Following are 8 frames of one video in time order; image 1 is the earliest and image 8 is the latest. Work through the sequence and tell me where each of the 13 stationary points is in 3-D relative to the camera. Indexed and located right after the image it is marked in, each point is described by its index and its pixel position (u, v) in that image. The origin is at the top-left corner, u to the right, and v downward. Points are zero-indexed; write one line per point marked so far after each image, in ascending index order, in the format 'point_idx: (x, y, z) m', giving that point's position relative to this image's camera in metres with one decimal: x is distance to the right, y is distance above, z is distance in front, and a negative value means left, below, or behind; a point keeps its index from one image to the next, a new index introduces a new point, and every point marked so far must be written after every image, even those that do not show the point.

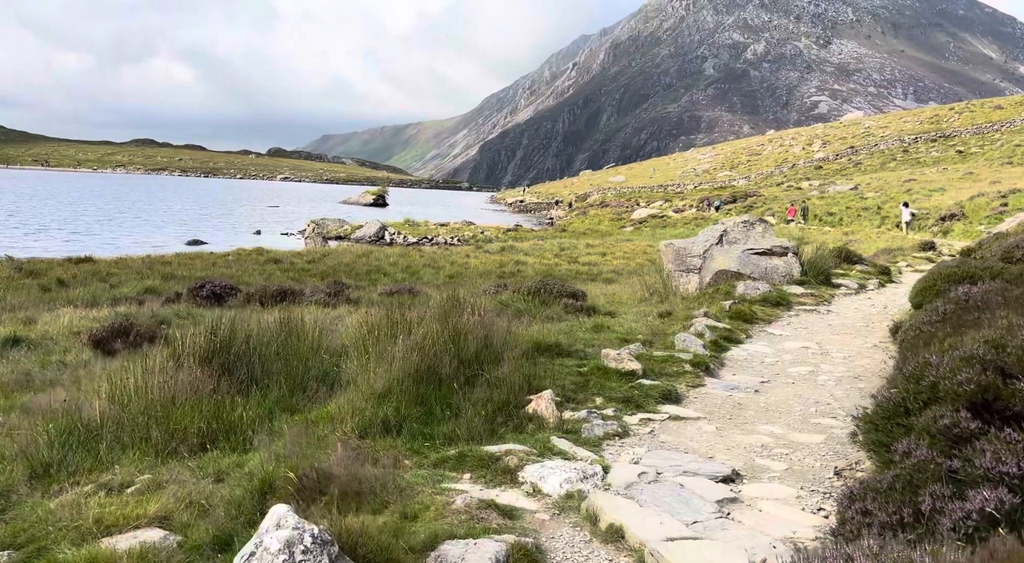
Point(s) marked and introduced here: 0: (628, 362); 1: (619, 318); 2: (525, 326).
0: (+1.5, -1.1, +10.9) m
1: (+2.3, -0.8, +17.0) m
2: (+0.2, -0.7, +13.4) m
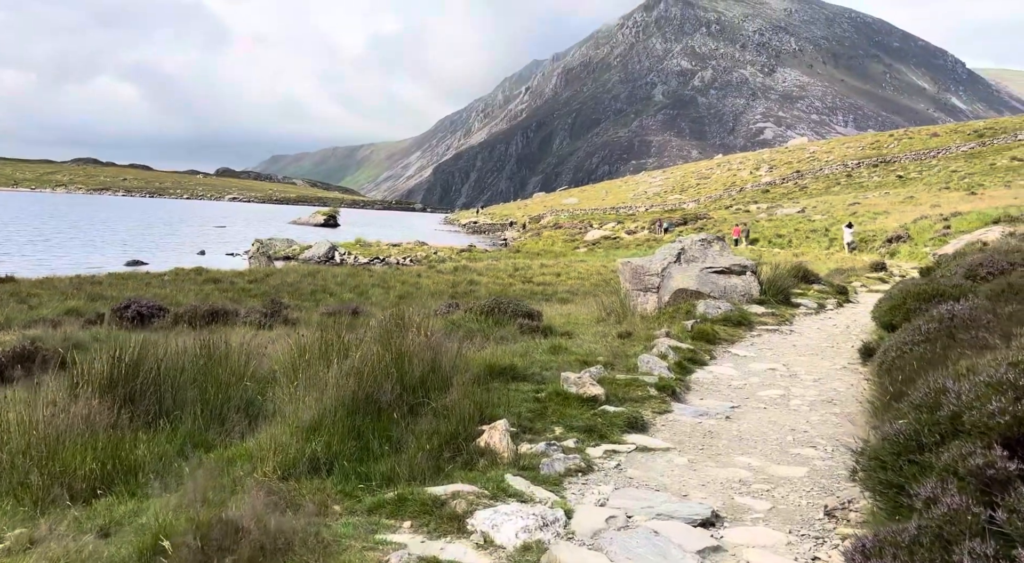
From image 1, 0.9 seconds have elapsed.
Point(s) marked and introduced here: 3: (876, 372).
0: (+0.9, -1.3, +9.9) m
1: (+1.3, -1.1, +16.1) m
2: (-0.5, -1.0, +12.4) m
3: (+4.8, -1.2, +10.8) m
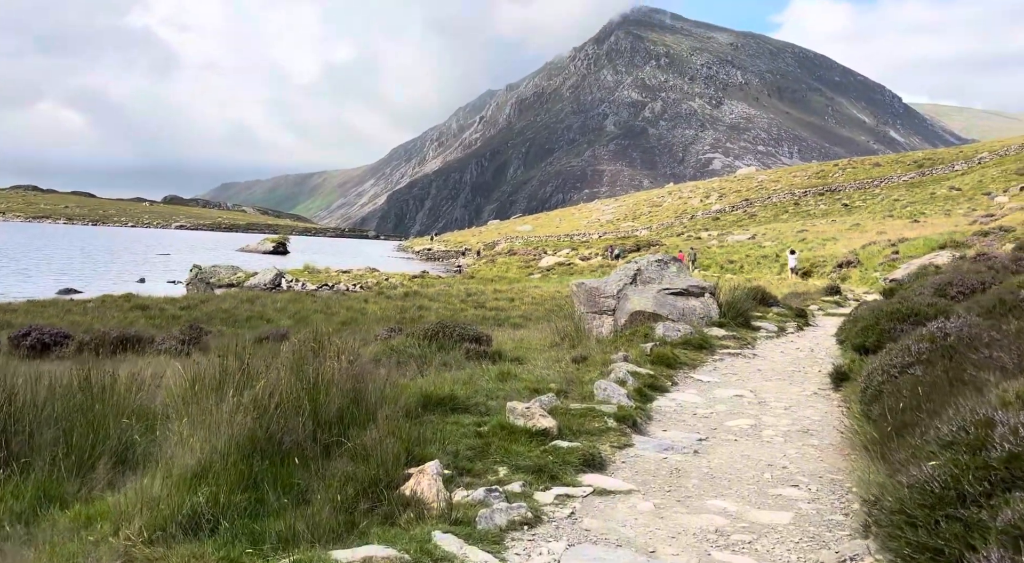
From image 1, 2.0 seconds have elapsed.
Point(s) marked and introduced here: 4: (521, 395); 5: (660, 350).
0: (+0.3, -1.4, +8.7) m
1: (+0.3, -1.5, +14.8) m
2: (-1.3, -1.3, +11.0) m
3: (+4.1, -1.4, +9.7) m
4: (+0.1, -1.5, +11.0) m
5: (+2.7, -1.2, +14.8) m
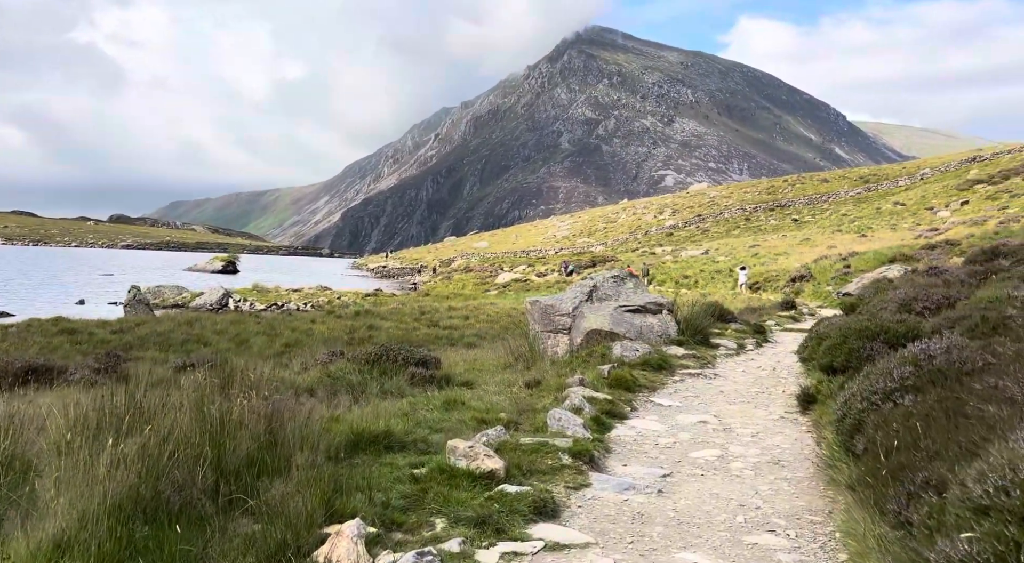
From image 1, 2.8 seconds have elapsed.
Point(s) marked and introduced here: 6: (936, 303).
0: (-0.3, -1.6, +7.7) m
1: (-0.5, -1.8, +13.8) m
2: (-1.9, -1.5, +9.9) m
3: (+3.5, -1.6, +8.9) m
4: (-0.5, -1.8, +10.0) m
5: (+1.8, -1.5, +13.9) m
6: (+7.5, -0.4, +14.7) m
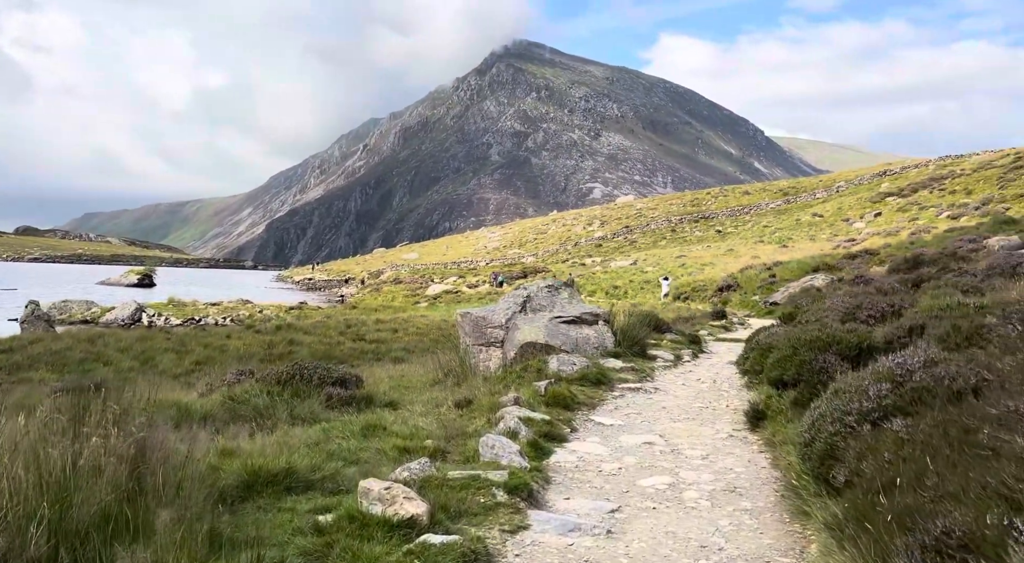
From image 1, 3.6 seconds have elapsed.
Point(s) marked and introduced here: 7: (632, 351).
0: (-0.8, -1.7, +6.4) m
1: (-1.6, -2.0, +12.6) m
2: (-2.7, -1.6, +8.6) m
3: (+2.8, -1.6, +8.0) m
4: (-1.3, -1.9, +8.7) m
5: (+0.7, -1.7, +12.9) m
6: (+6.3, -0.5, +14.2) m
7: (+2.8, -1.6, +19.3) m
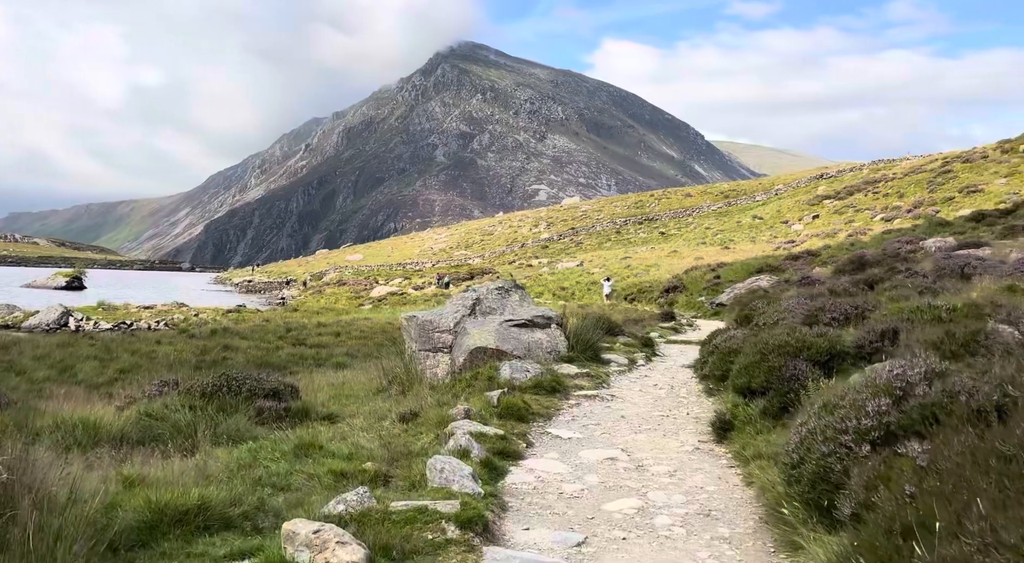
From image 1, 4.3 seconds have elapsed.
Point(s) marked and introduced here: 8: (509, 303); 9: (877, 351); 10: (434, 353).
0: (-1.1, -1.7, +5.4) m
1: (-2.3, -2.0, +11.5) m
2: (-3.2, -1.7, +7.4) m
3: (+2.4, -1.7, +7.3) m
4: (-1.7, -1.9, +7.7) m
5: (-0.1, -1.7, +12.0) m
6: (+5.5, -0.5, +13.6) m
7: (+1.6, -1.7, +18.5) m
8: (-0.1, -0.5, +19.4) m
9: (+4.7, -0.9, +10.7) m
10: (-1.7, -1.5, +17.7) m
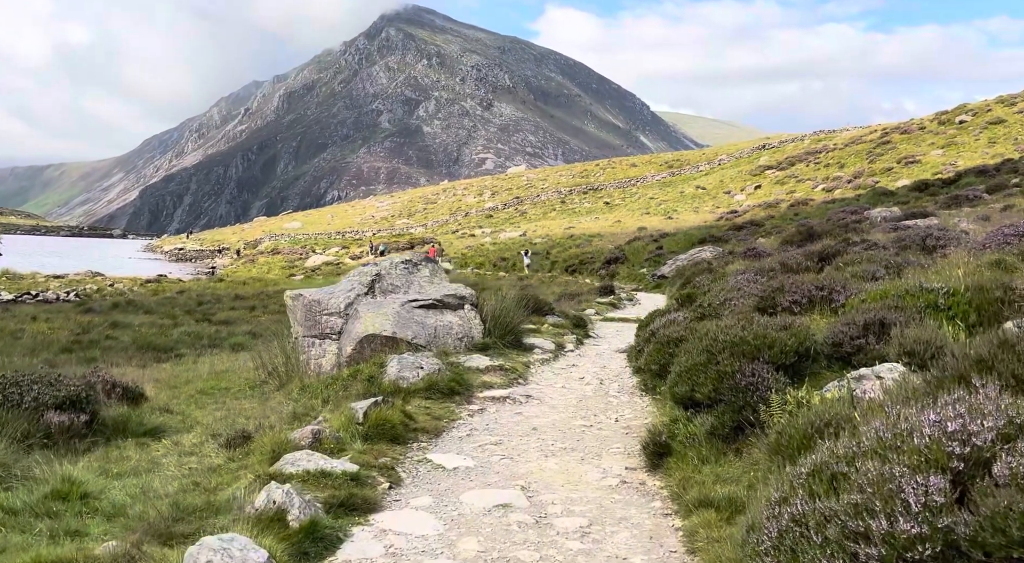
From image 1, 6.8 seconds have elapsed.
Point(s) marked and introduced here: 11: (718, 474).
0: (-2.1, -1.7, +2.5) m
1: (-3.7, -1.8, +8.5) m
2: (-4.2, -1.5, +4.4) m
3: (+1.3, -1.6, +4.6) m
4: (-2.8, -1.8, +4.7) m
5: (-1.4, -1.4, +9.1) m
6: (+4.0, -0.2, +11.1) m
7: (-0.2, -1.1, +15.7) m
8: (-1.9, +0.1, +16.5) m
9: (+3.4, -0.7, +8.1) m
10: (-3.4, -1.0, +14.7) m
11: (+1.8, -1.7, +7.2) m
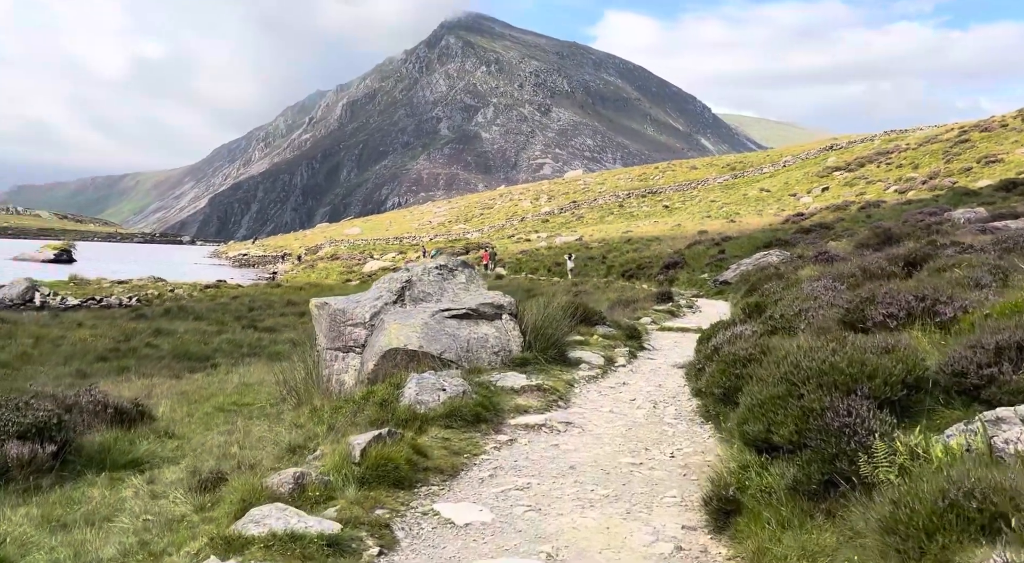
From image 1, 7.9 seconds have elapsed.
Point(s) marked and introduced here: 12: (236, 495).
0: (-2.3, -1.7, +1.1) m
1: (-3.4, -1.8, +7.2) m
2: (-4.3, -1.6, +3.1) m
3: (+1.2, -1.6, +2.9) m
4: (-2.9, -1.8, +3.3) m
5: (-1.2, -1.5, +7.6) m
6: (+4.4, -0.3, +9.2) m
7: (+0.6, -1.3, +14.1) m
8: (-1.1, -0.1, +15.0) m
9: (+3.6, -0.8, +6.2) m
10: (-2.7, -1.2, +13.3) m
11: (+1.9, -1.7, +5.4) m
12: (-2.2, -1.7, +6.6) m
